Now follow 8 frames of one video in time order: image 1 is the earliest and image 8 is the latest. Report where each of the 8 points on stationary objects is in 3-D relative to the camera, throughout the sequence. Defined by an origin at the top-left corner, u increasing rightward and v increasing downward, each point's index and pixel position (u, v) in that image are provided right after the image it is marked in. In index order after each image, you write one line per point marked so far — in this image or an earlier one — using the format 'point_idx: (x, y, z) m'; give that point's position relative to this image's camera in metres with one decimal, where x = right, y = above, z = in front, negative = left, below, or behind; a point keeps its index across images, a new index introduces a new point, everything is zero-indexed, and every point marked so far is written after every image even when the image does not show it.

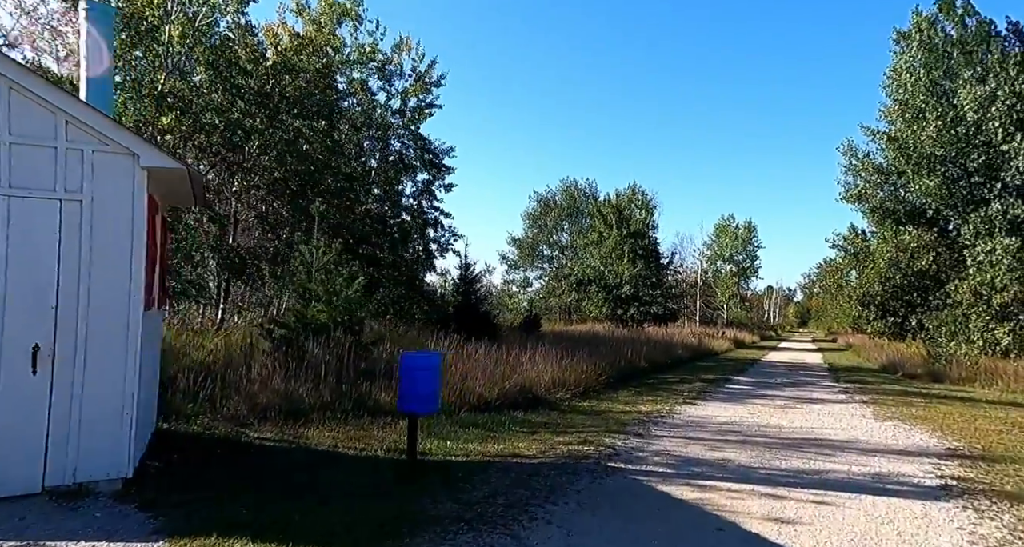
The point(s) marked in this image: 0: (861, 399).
0: (+5.6, -2.0, +11.9) m
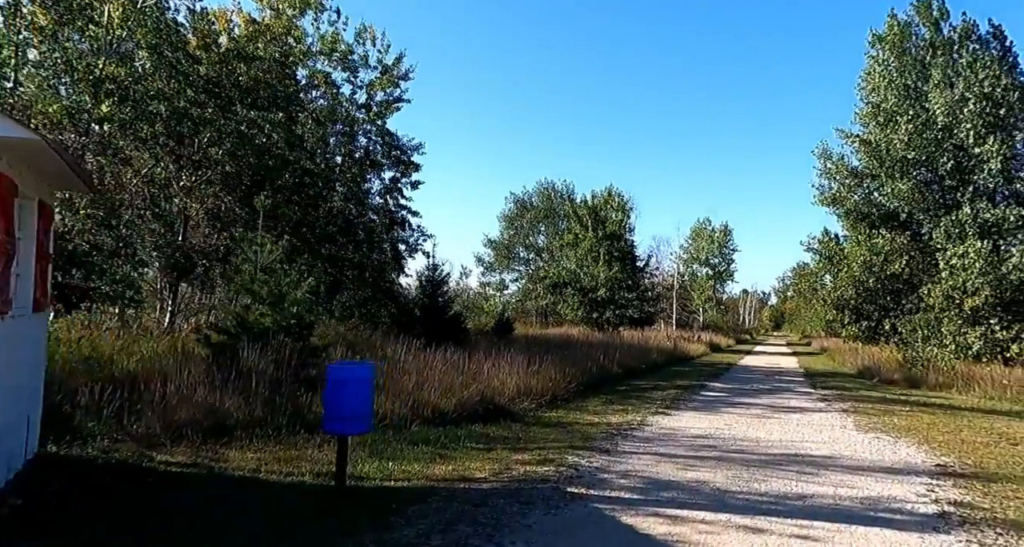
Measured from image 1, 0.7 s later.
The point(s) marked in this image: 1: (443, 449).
0: (+5.0, -2.0, +11.4) m
1: (-0.6, -1.6, +6.9) m
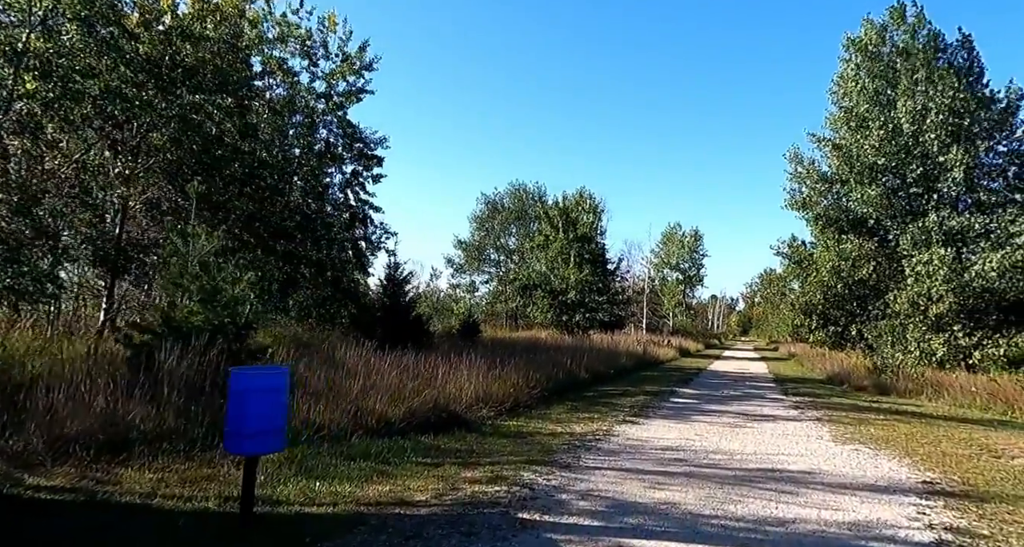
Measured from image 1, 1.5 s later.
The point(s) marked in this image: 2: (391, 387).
0: (+4.4, -2.1, +10.8) m
1: (-1.1, -1.6, +6.1) m
2: (-1.4, -1.3, +8.4) m
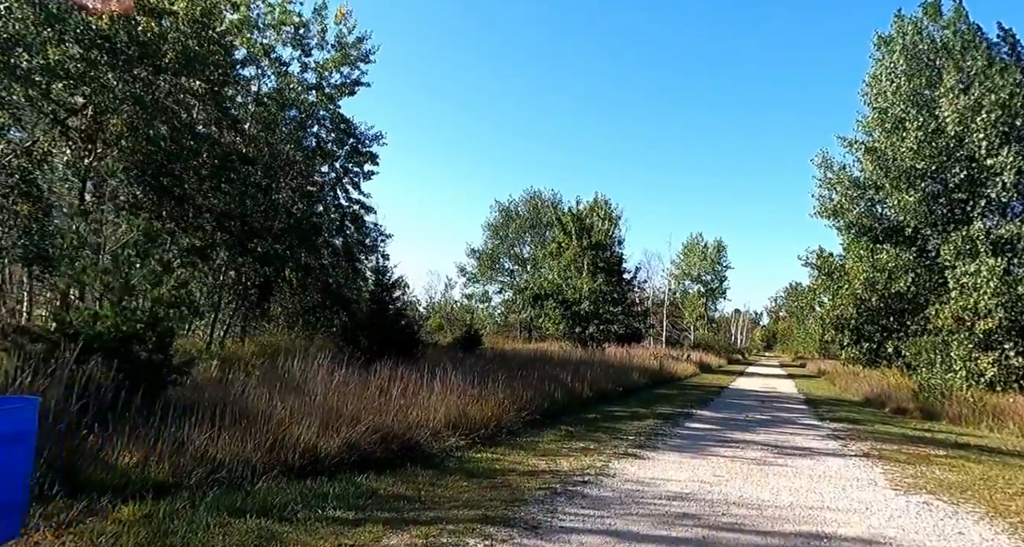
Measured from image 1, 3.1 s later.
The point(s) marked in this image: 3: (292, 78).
0: (+4.2, -2.1, +9.0) m
1: (-1.4, -1.5, +4.5) m
2: (-1.6, -1.2, +6.8) m
3: (-5.5, +4.9, +19.0) m
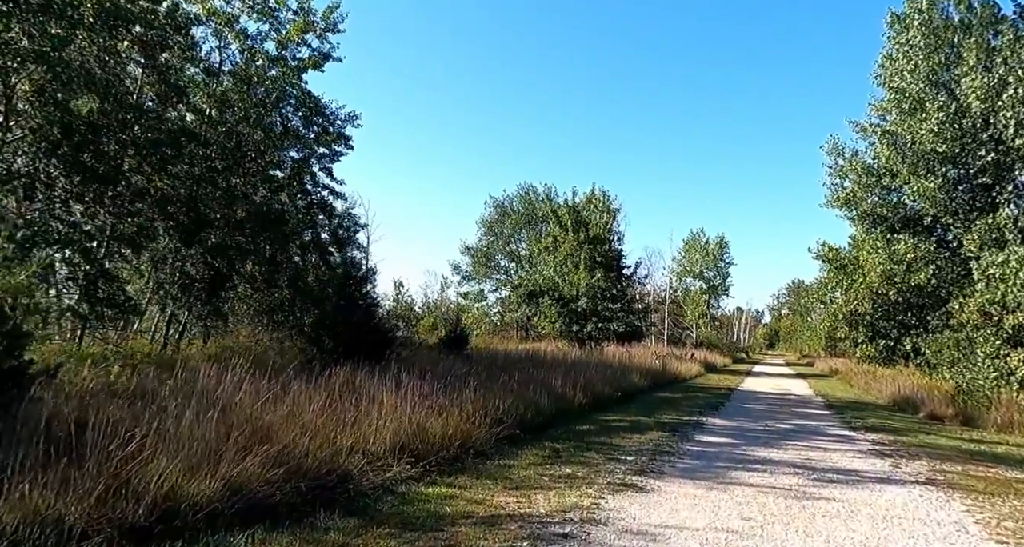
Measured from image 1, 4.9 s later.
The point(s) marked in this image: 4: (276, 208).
0: (+3.9, -1.9, +7.3) m
1: (-1.7, -1.3, +2.7) m
2: (-1.9, -1.1, +5.1) m
3: (-5.8, +5.0, +17.2) m
4: (-5.2, +1.4, +17.1) m
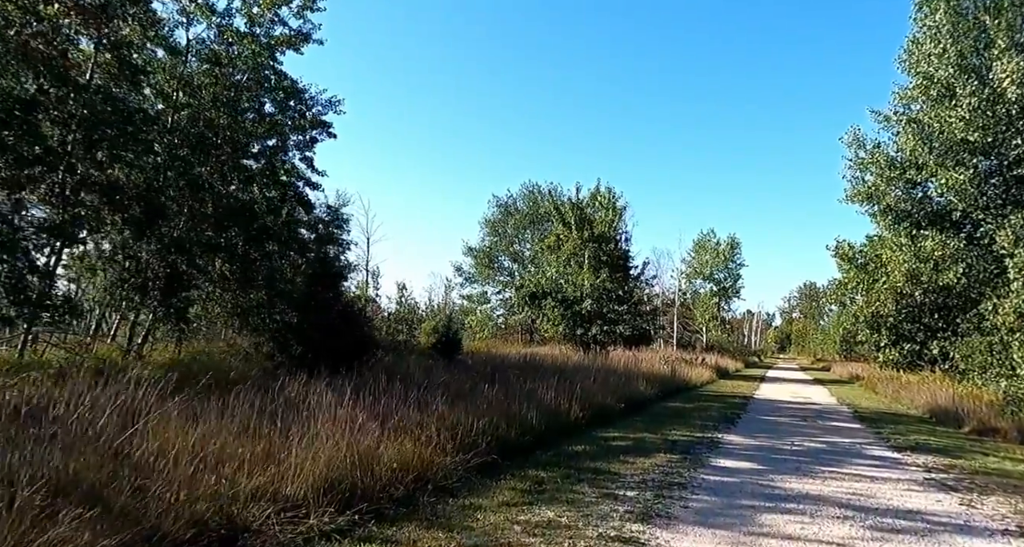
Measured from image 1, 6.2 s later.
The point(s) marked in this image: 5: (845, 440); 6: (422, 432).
0: (+3.7, -1.8, +5.7) m
1: (-2.0, -1.2, +1.2) m
2: (-2.2, -1.0, +3.6) m
3: (-6.0, +5.0, +15.8) m
4: (-5.4, +1.5, +15.6) m
5: (+4.4, -2.2, +10.1) m
6: (-0.8, -1.4, +6.6) m
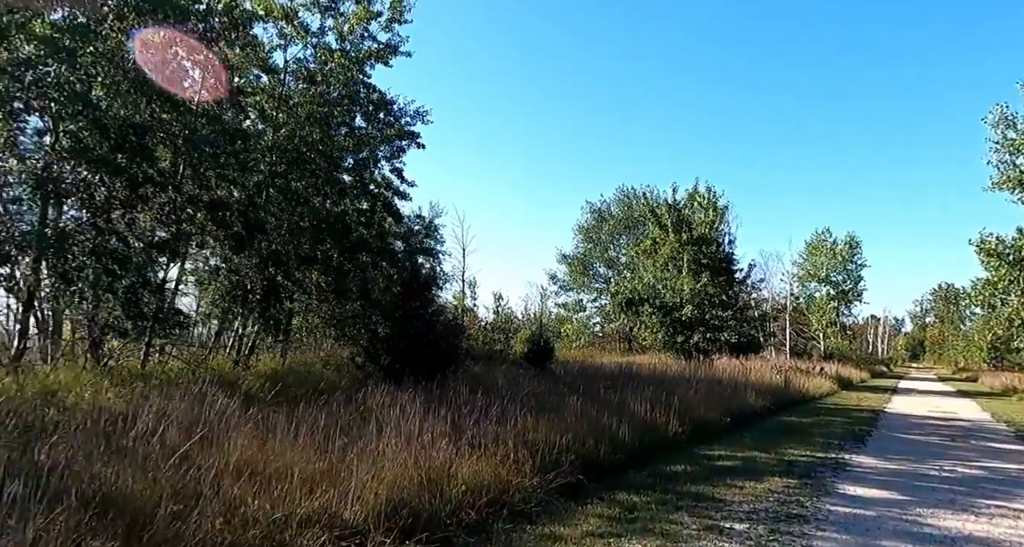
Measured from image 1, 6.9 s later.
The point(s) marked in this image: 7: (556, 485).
0: (+4.2, -1.7, +4.5) m
1: (-2.0, -1.2, +0.8) m
2: (-1.9, -1.0, +3.1) m
3: (-4.1, +4.8, +15.8) m
4: (-3.5, +1.3, +15.5) m
5: (+5.5, -2.2, +8.7) m
6: (-0.1, -1.4, +6.0) m
7: (+0.4, -1.7, +6.1) m
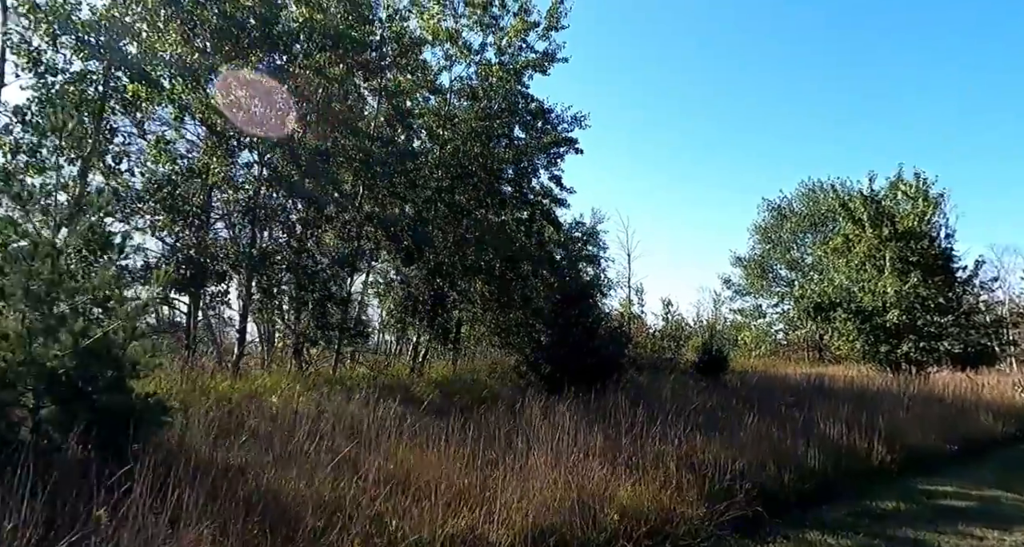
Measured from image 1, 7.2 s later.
0: (+4.9, -1.5, +2.5) m
1: (-2.0, -1.2, +0.3) m
2: (-1.4, -1.0, +2.6) m
3: (-0.9, +4.7, +15.6) m
4: (-0.3, +1.2, +15.0) m
5: (+7.1, -2.0, +6.4) m
6: (+1.0, -1.3, +4.9) m
7: (+1.5, -1.7, +5.0) m
